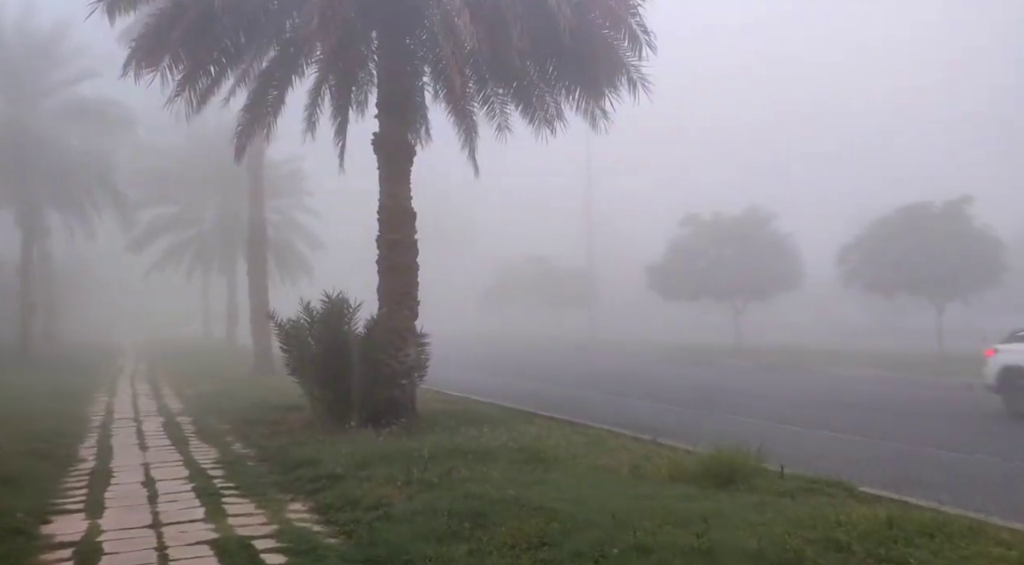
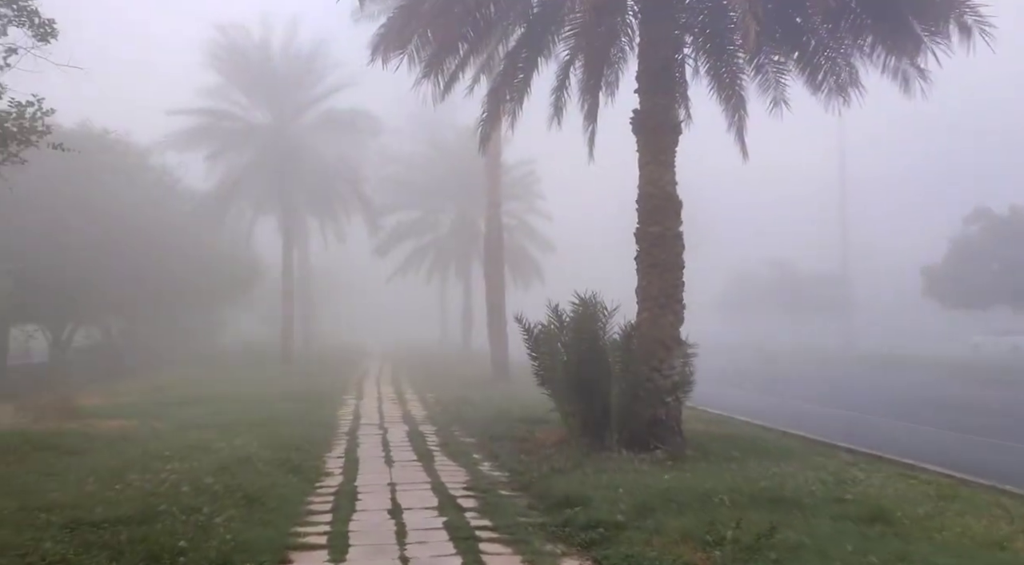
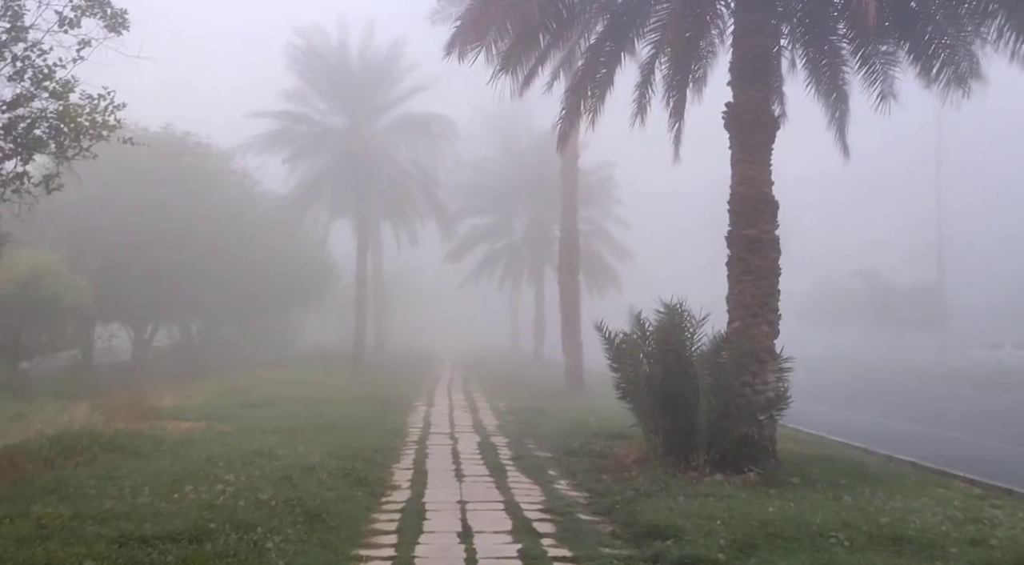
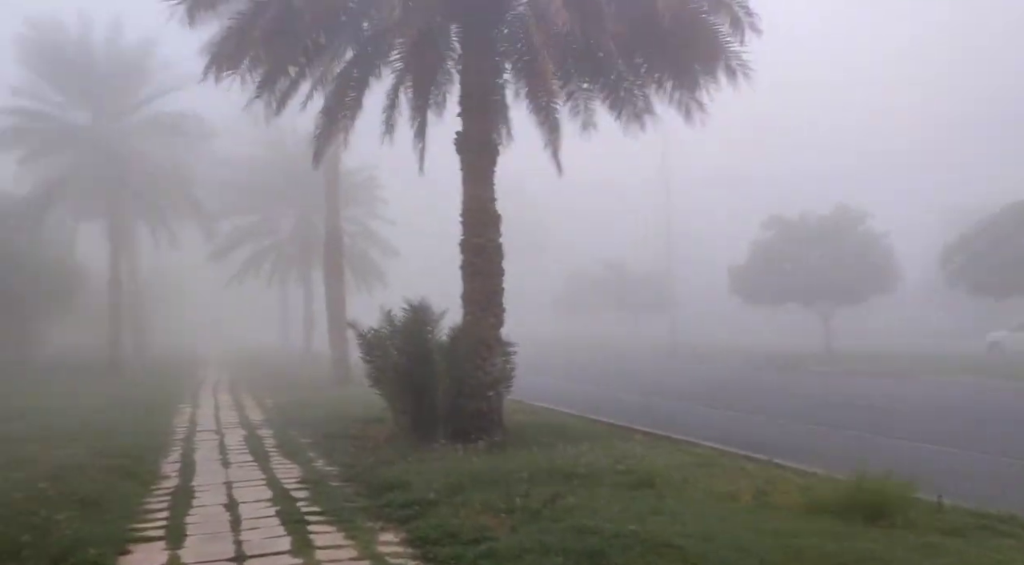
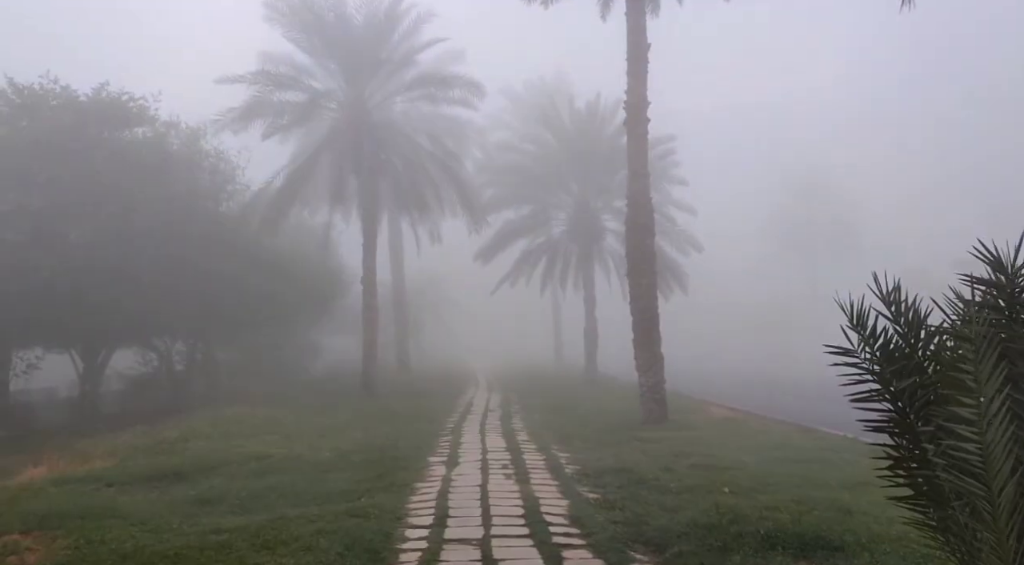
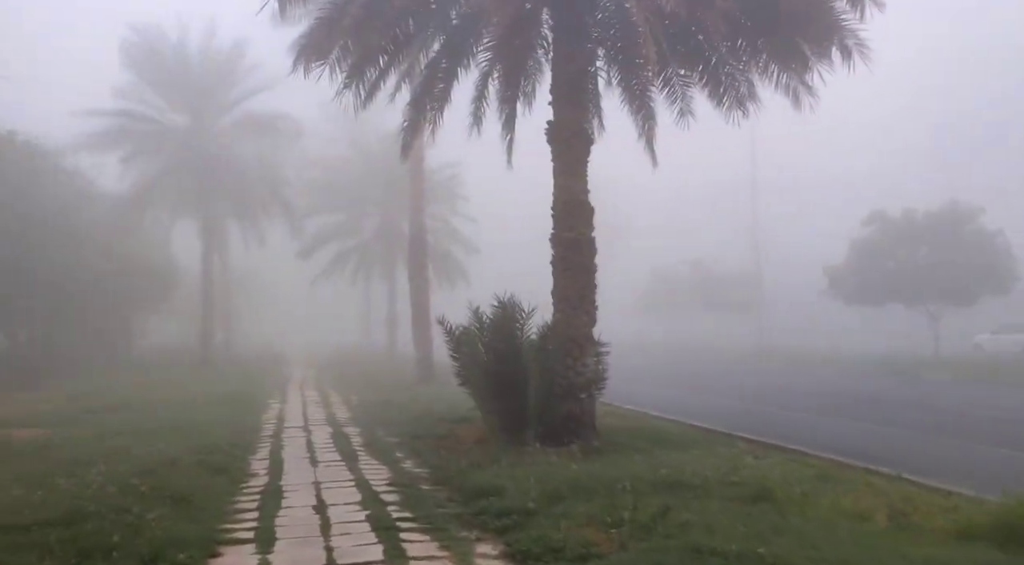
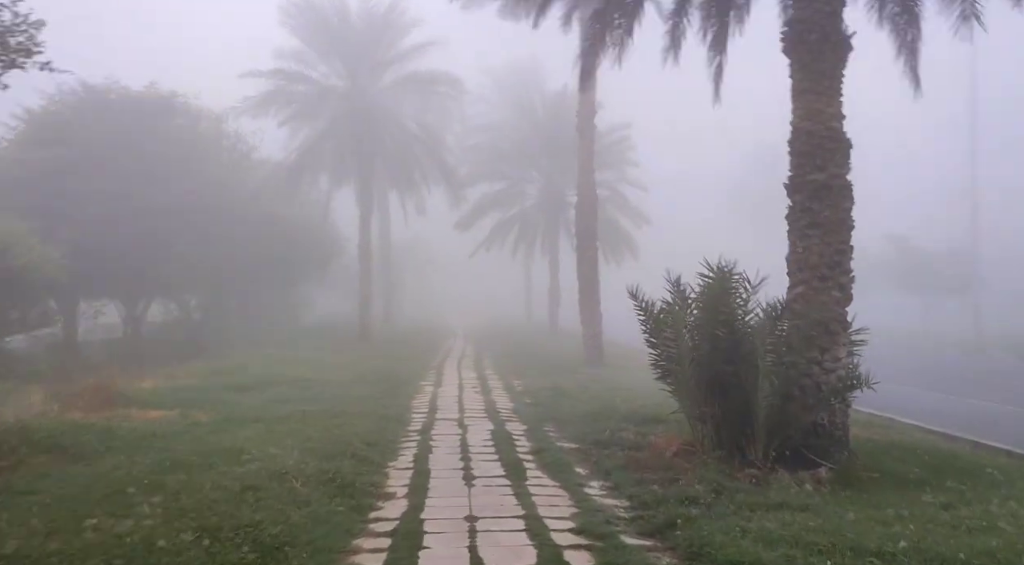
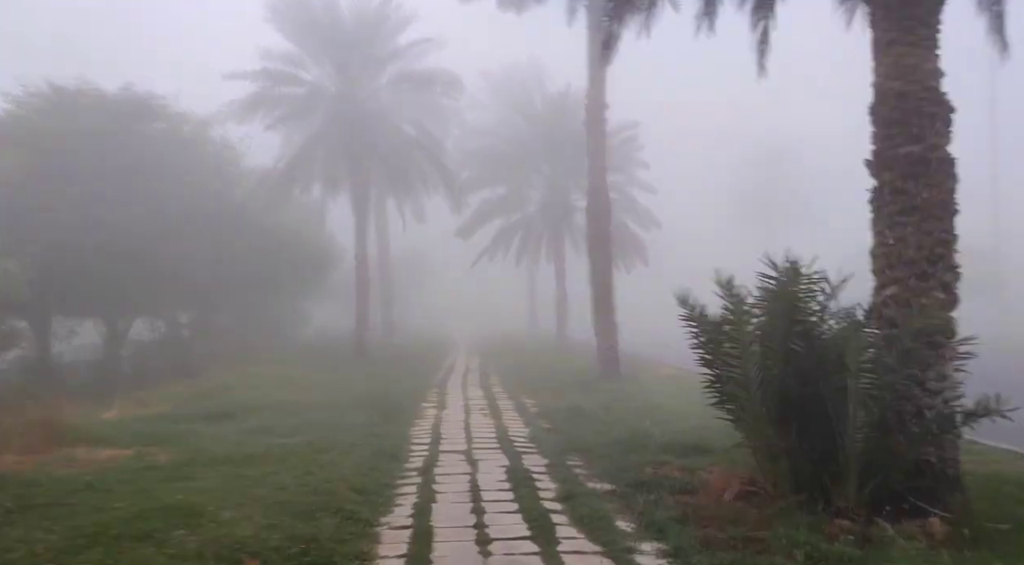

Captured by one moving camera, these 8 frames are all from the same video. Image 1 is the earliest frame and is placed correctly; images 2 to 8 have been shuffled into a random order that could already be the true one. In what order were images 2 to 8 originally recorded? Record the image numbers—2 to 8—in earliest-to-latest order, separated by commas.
4, 6, 2, 3, 7, 8, 5
